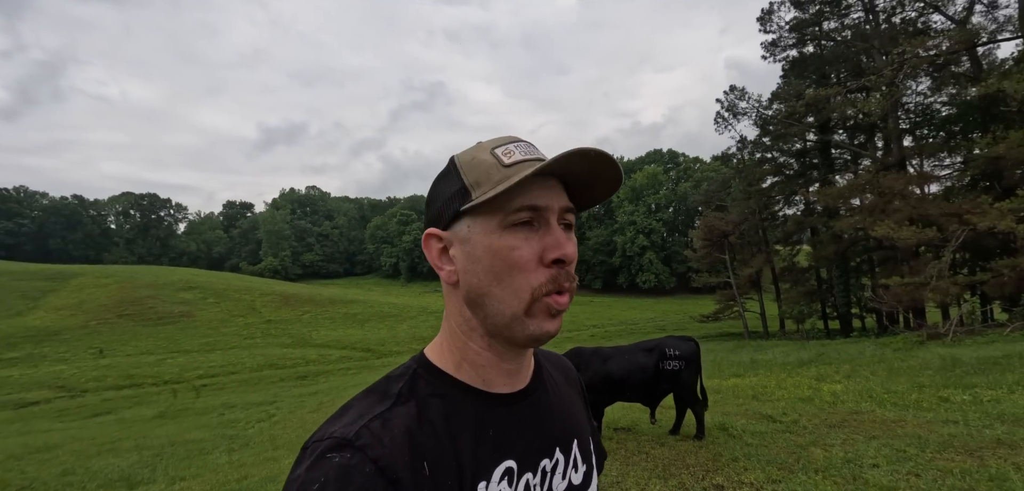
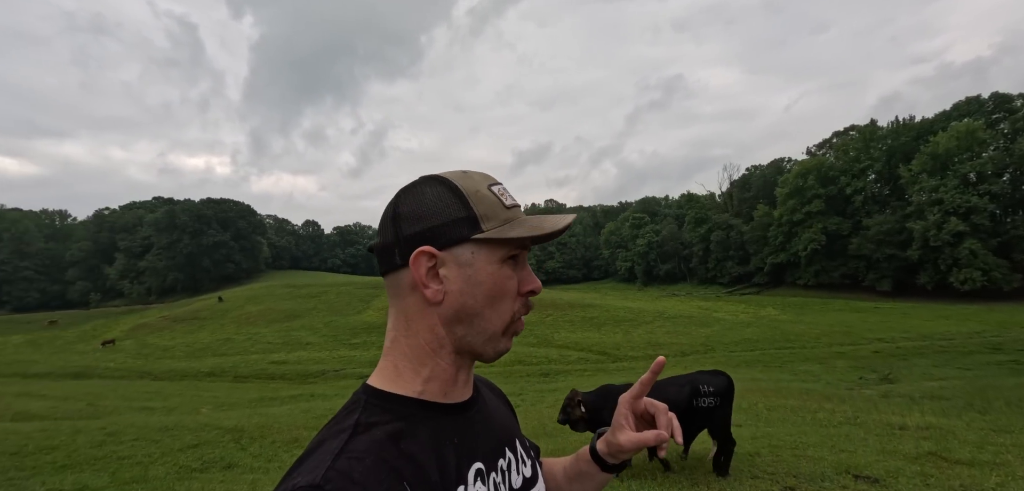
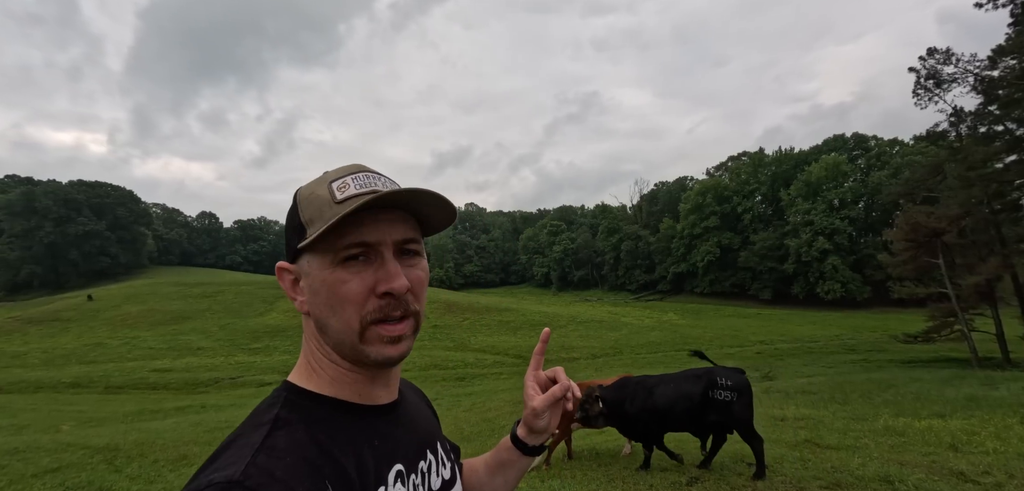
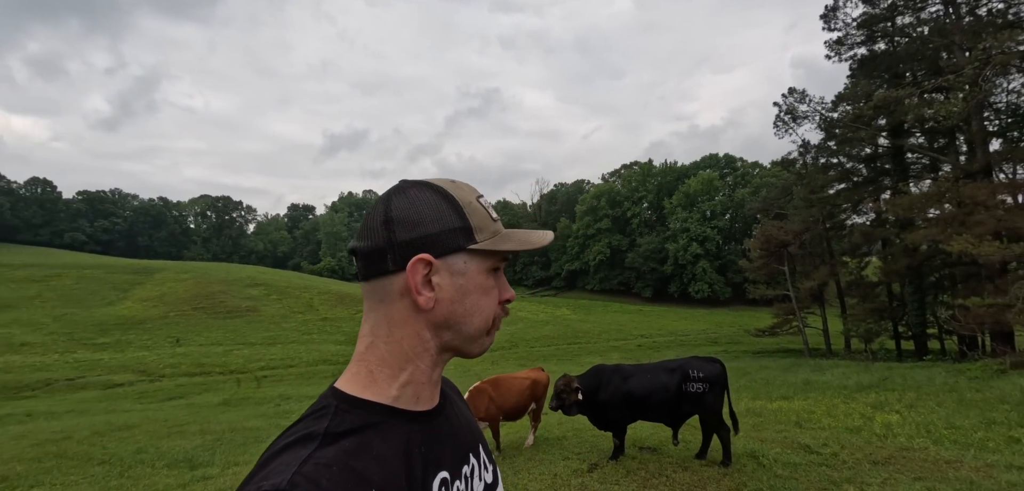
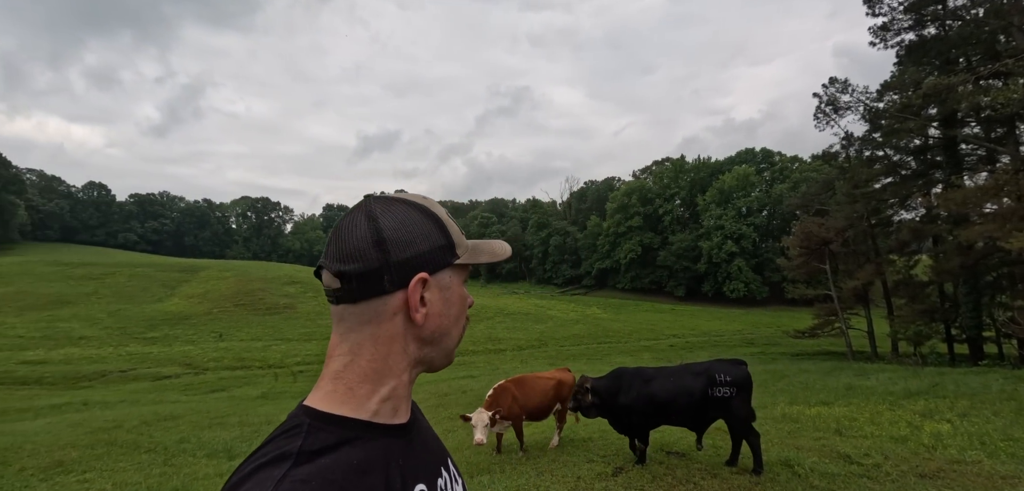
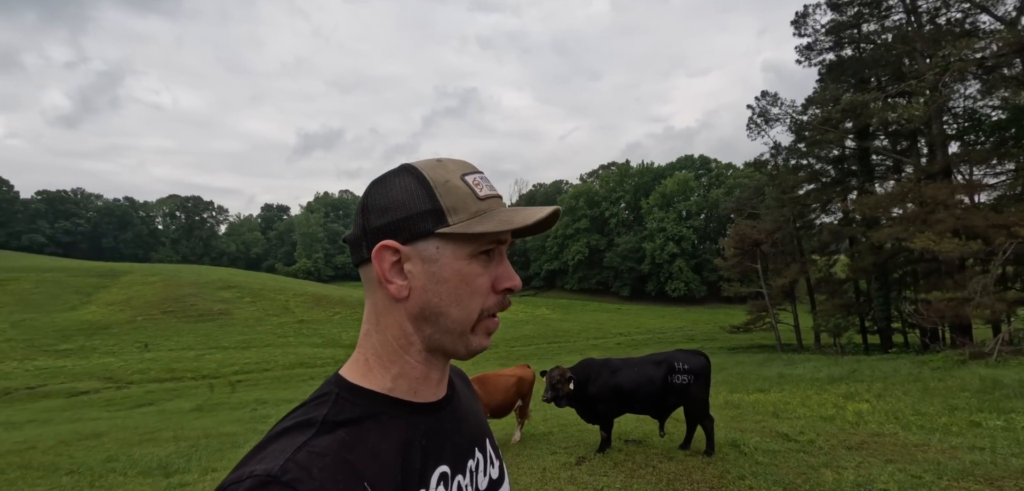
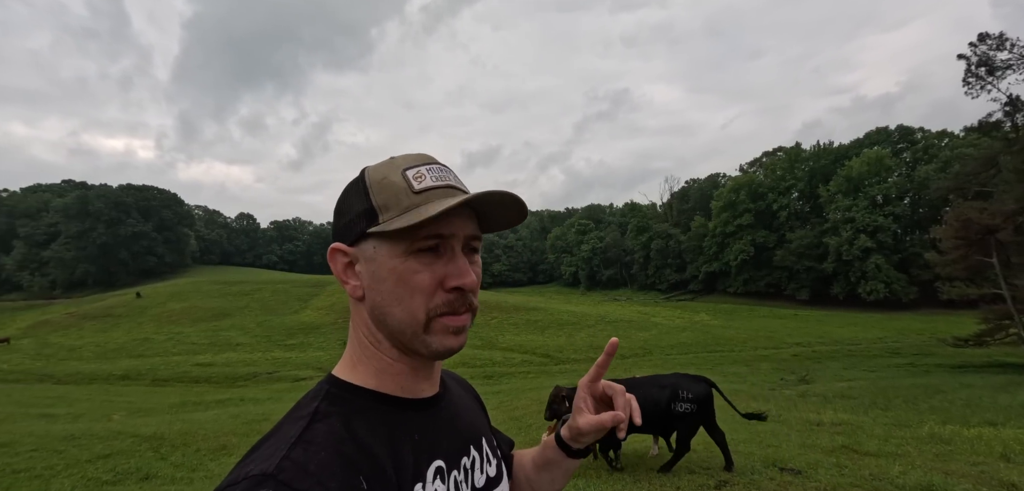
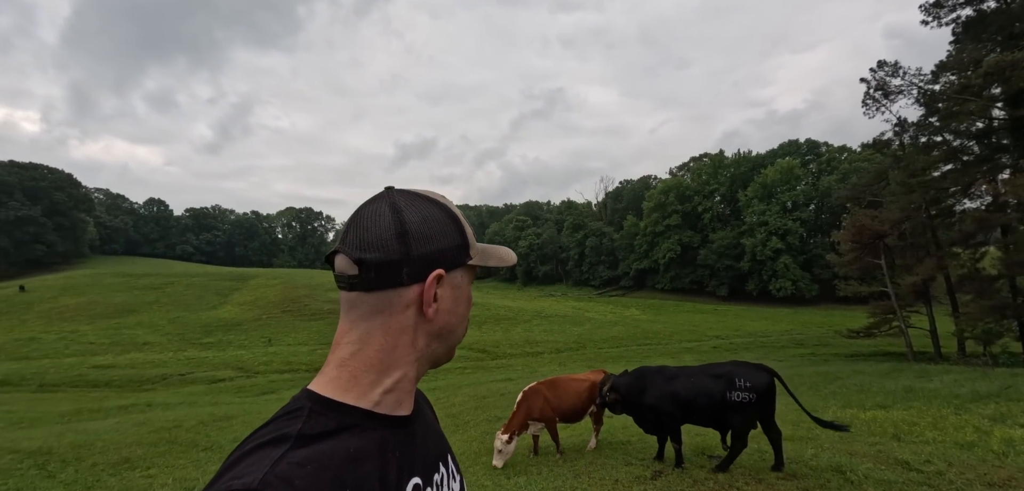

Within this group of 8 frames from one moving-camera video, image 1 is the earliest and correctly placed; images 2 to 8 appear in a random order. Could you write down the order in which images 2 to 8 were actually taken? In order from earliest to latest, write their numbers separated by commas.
6, 4, 5, 8, 3, 7, 2
